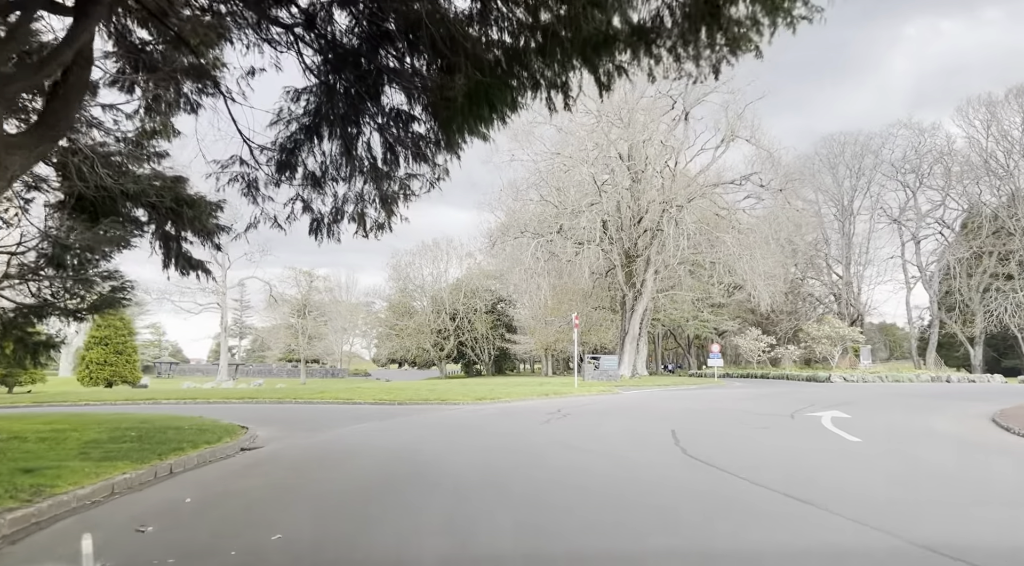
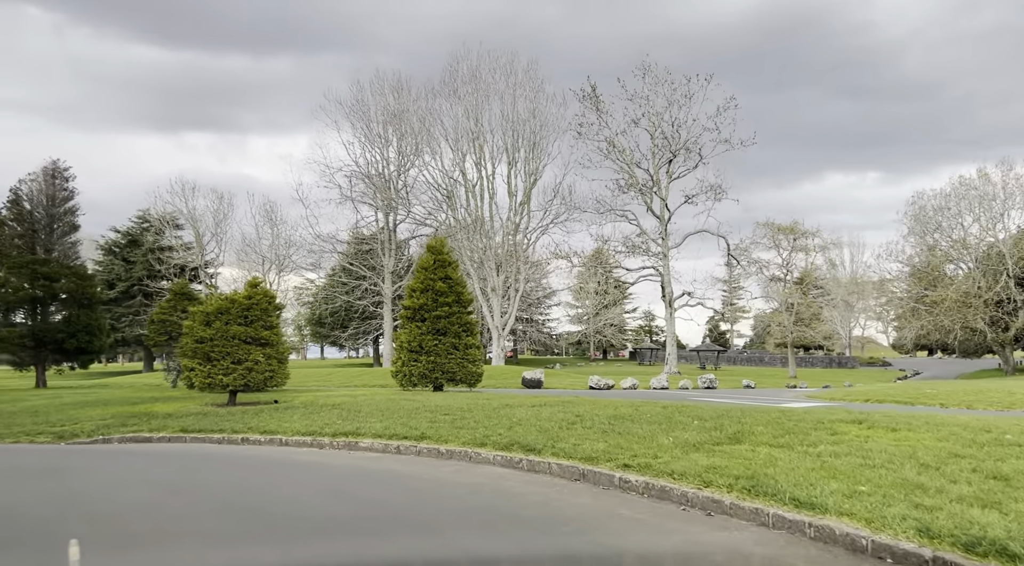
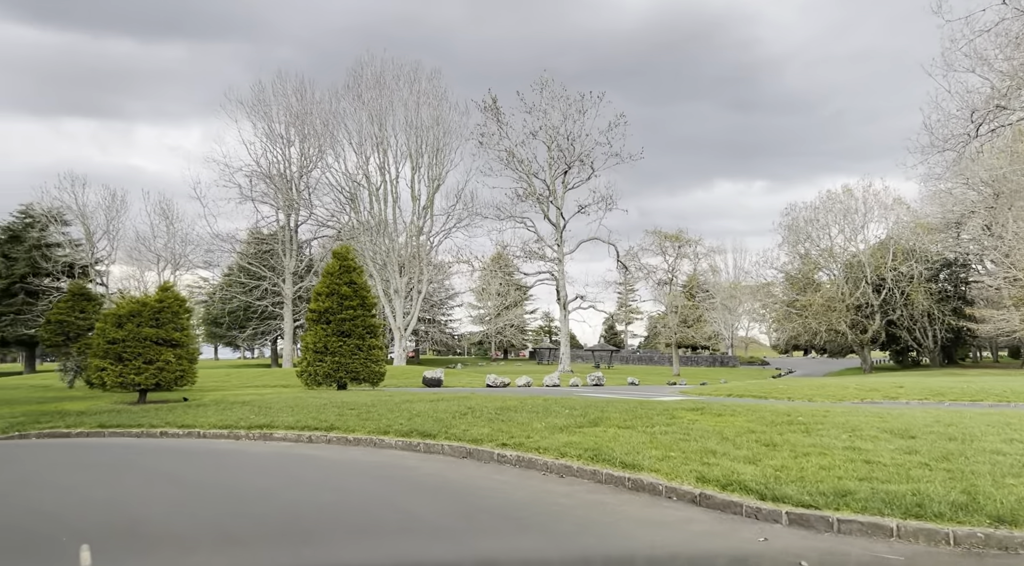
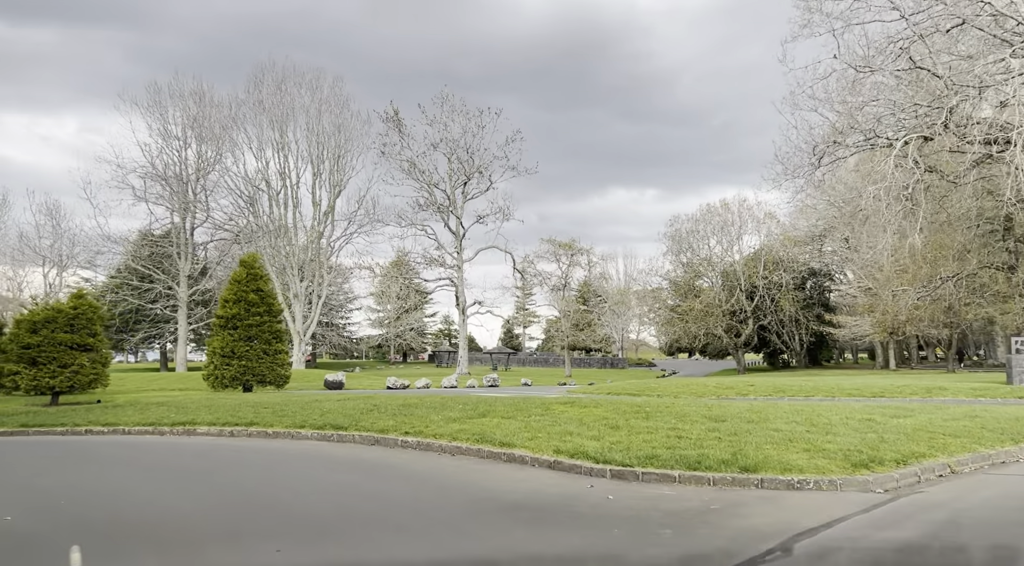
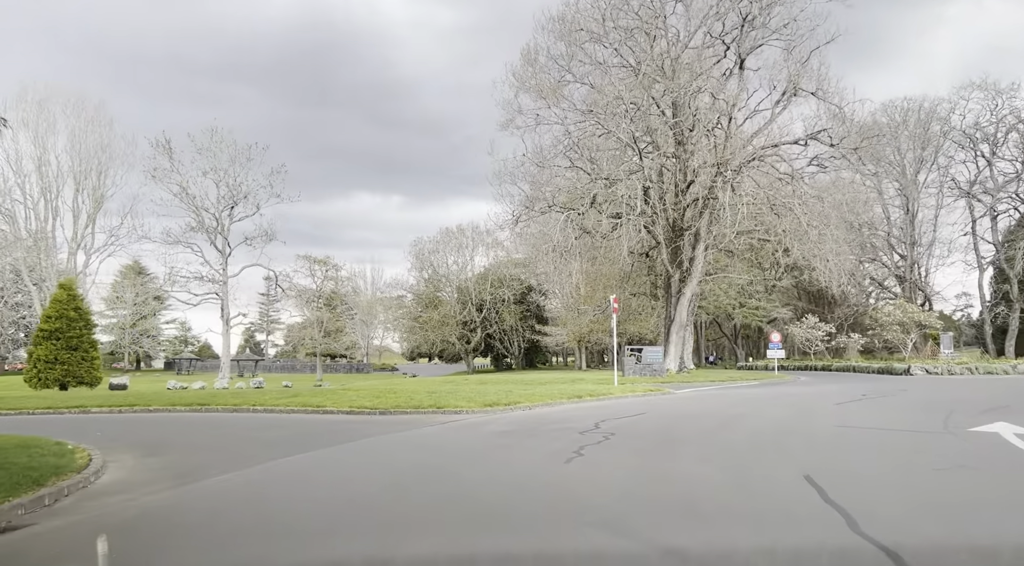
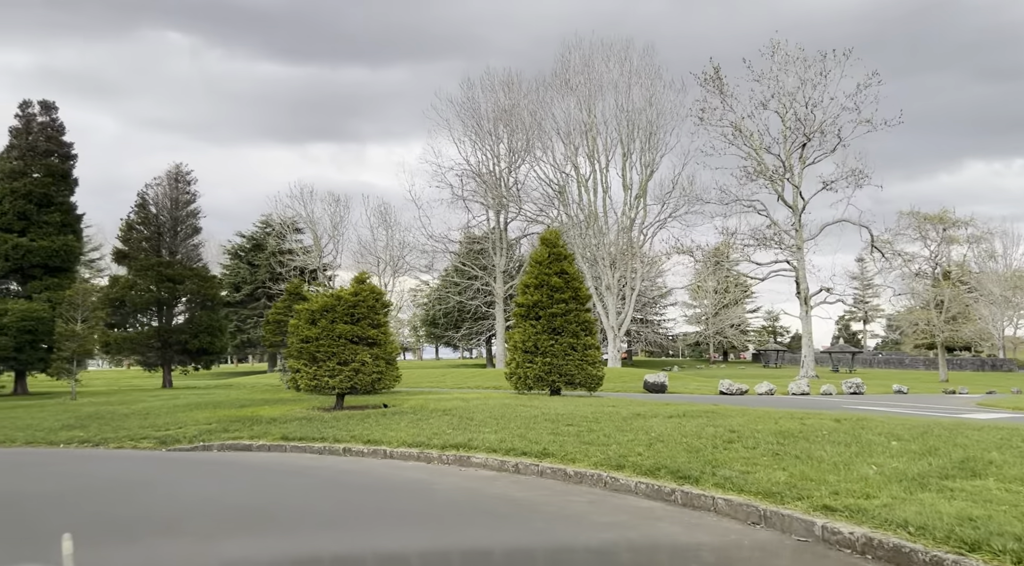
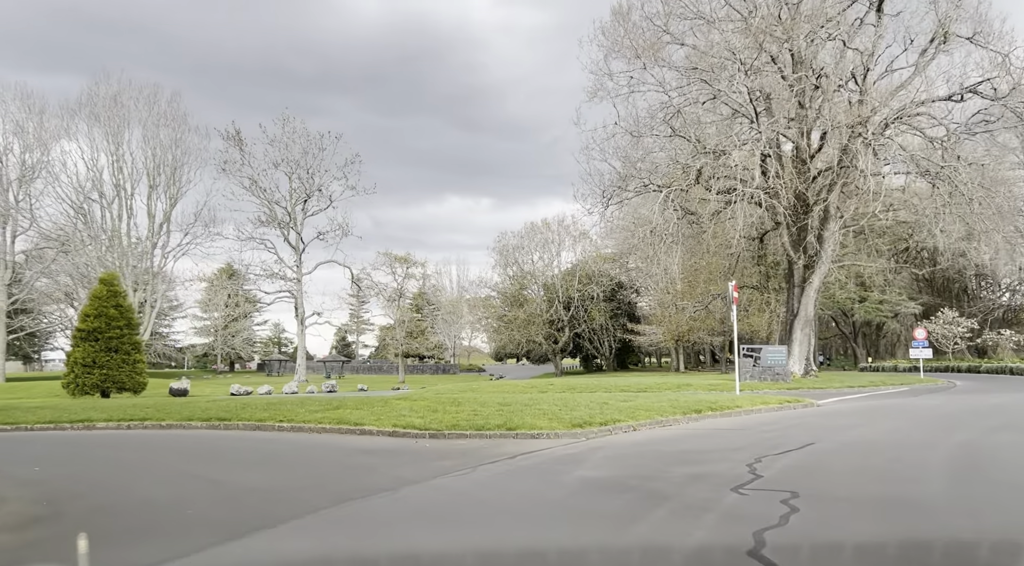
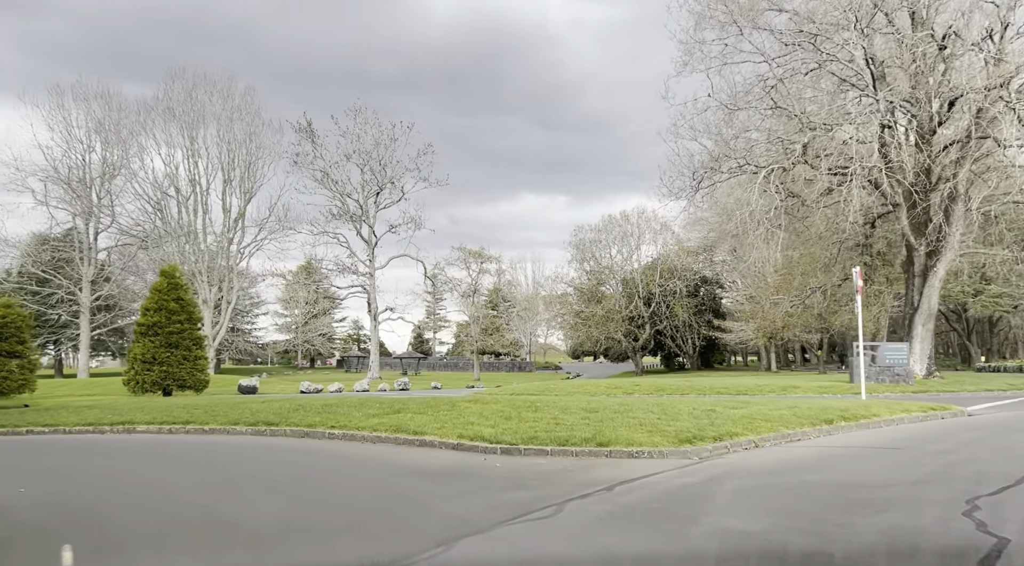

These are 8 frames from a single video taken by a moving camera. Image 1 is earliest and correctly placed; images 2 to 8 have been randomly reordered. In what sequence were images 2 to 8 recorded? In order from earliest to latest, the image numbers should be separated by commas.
5, 7, 8, 4, 3, 2, 6
